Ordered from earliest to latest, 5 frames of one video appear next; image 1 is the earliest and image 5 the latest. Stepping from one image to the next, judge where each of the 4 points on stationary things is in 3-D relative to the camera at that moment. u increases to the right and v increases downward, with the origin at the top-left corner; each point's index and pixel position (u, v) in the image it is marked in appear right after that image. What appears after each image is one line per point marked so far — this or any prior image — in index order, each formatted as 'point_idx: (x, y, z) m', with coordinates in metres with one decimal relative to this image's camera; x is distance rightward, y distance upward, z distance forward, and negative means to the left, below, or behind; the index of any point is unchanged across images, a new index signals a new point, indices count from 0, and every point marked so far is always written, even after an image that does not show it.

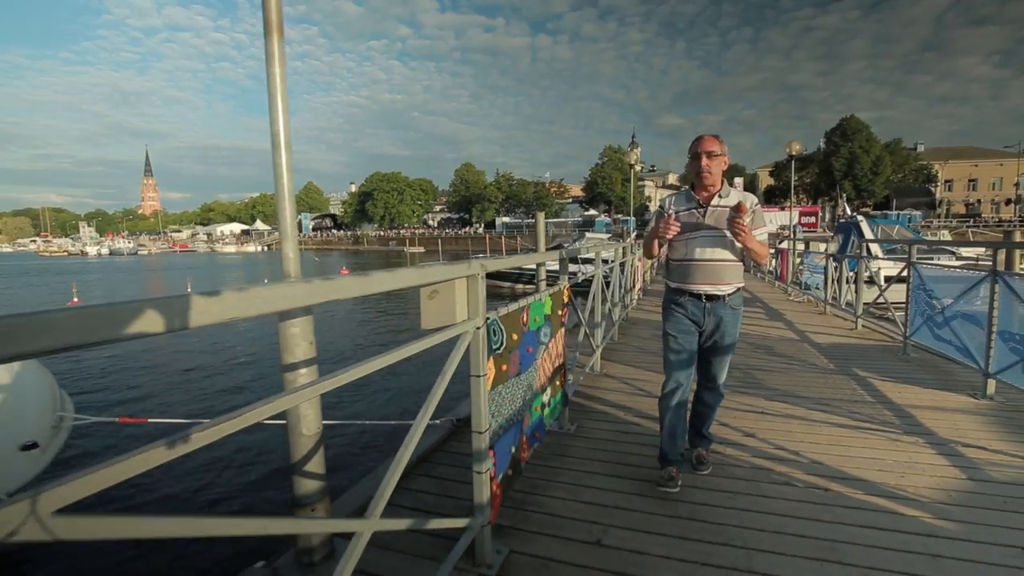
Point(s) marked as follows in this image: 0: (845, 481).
0: (+1.8, -1.0, +2.8) m
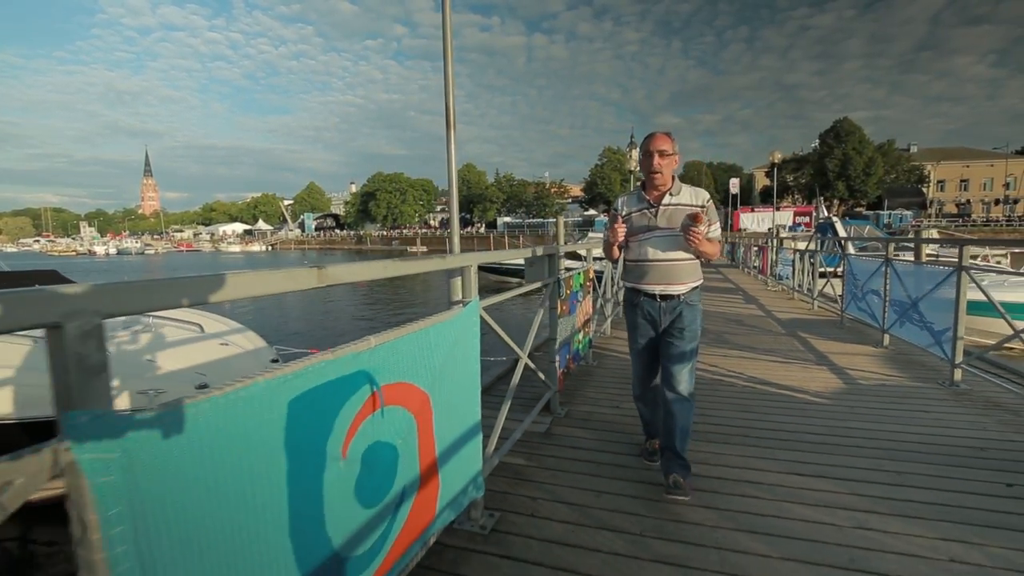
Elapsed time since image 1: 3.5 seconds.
0: (+2.2, -0.8, +4.5) m
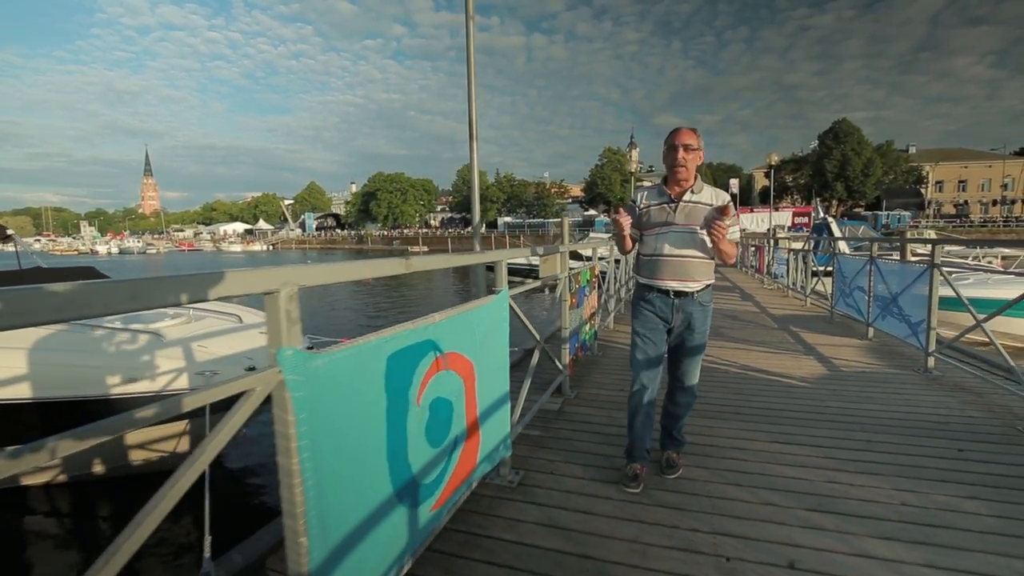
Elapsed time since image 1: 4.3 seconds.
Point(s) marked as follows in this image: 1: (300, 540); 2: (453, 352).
0: (+2.3, -0.8, +5.0) m
1: (-0.5, -0.6, +1.3) m
2: (-0.2, -0.3, +2.1) m
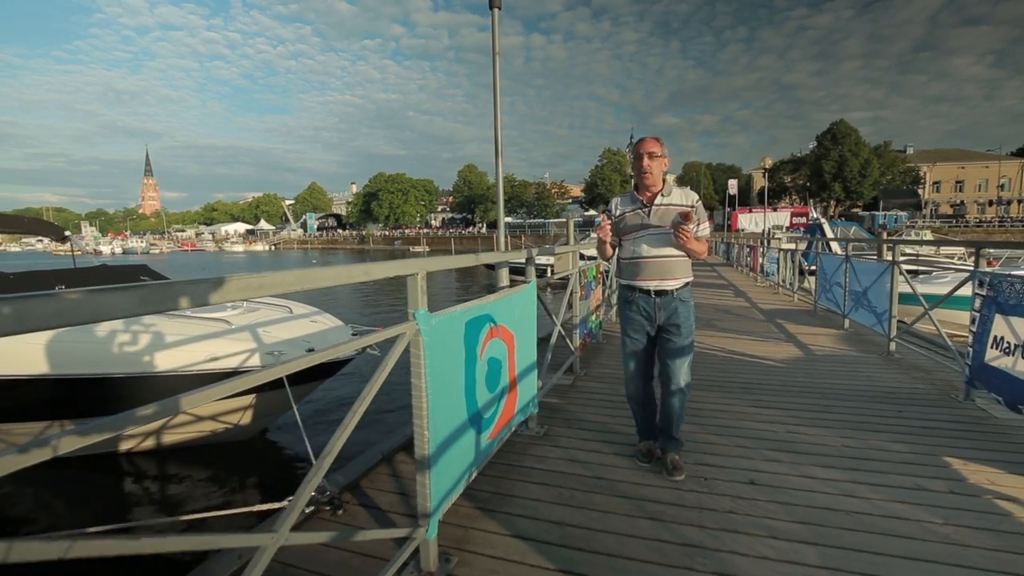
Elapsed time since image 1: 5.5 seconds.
0: (+2.5, -0.7, +5.7) m
1: (-0.3, -0.5, +2.0) m
2: (-0.1, -0.2, +2.8) m
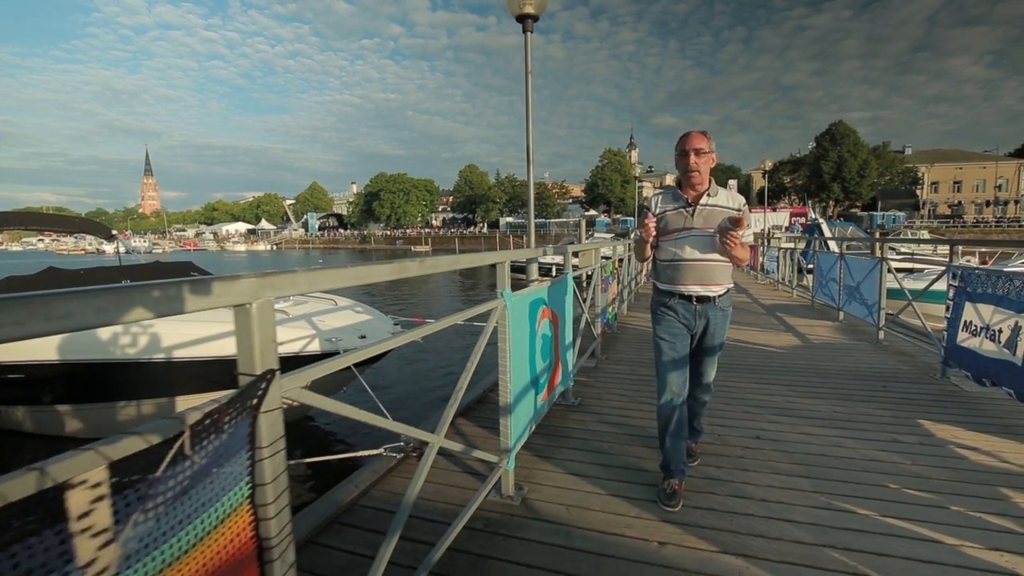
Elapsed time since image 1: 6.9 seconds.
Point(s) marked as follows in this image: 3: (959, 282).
0: (+2.8, -0.7, +6.3) m
1: (0.0, -0.5, +2.6) m
2: (+0.2, -0.1, +3.4) m
3: (+3.6, +0.1, +4.2) m
